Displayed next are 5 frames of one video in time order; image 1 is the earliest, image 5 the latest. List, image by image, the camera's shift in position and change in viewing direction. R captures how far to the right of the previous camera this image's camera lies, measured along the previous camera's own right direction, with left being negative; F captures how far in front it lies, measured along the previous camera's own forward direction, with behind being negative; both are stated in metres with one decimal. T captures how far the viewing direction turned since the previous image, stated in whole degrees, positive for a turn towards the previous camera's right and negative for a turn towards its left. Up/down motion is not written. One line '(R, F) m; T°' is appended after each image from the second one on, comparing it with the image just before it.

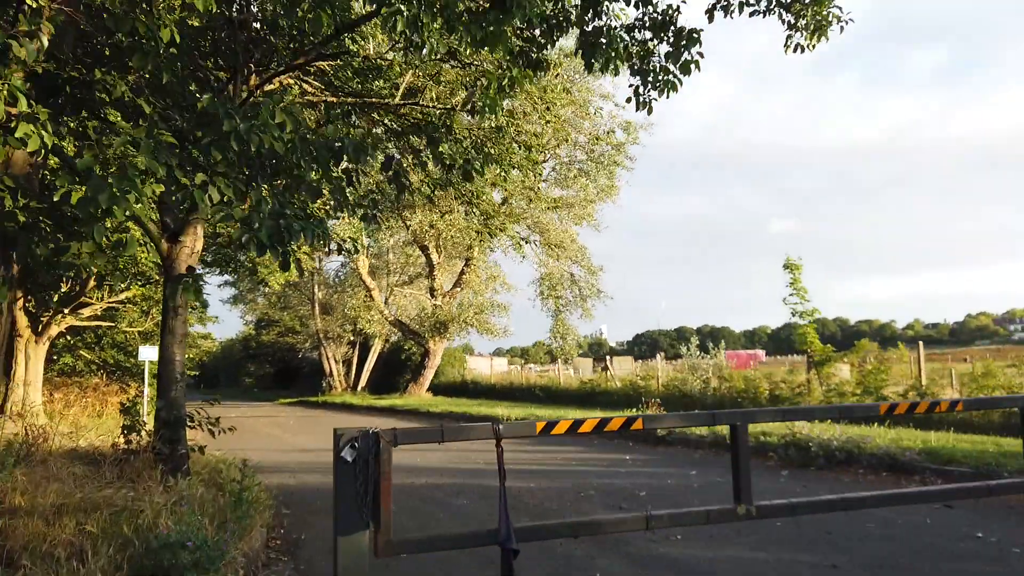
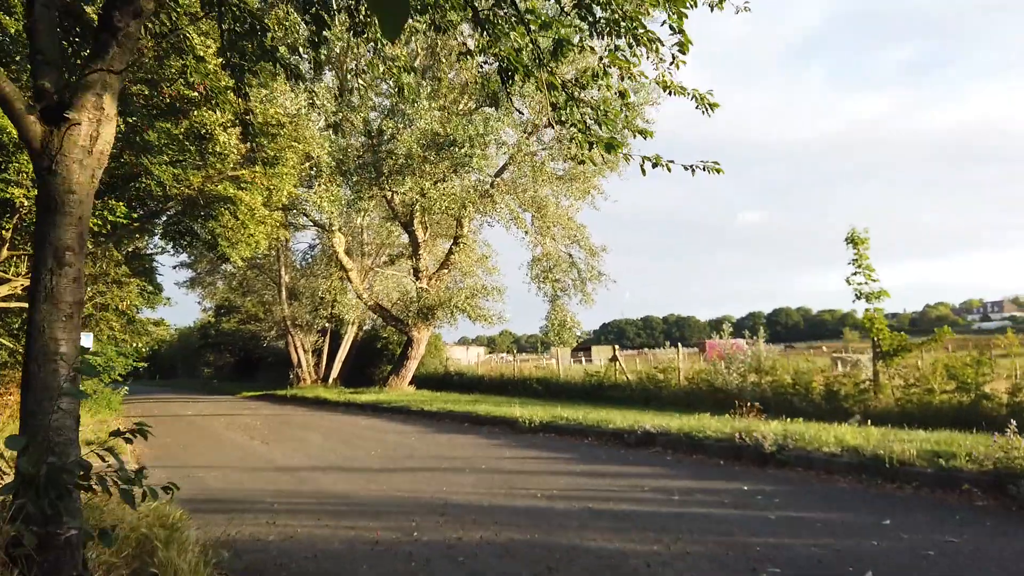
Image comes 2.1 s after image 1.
(-1.1, +3.2) m; +3°
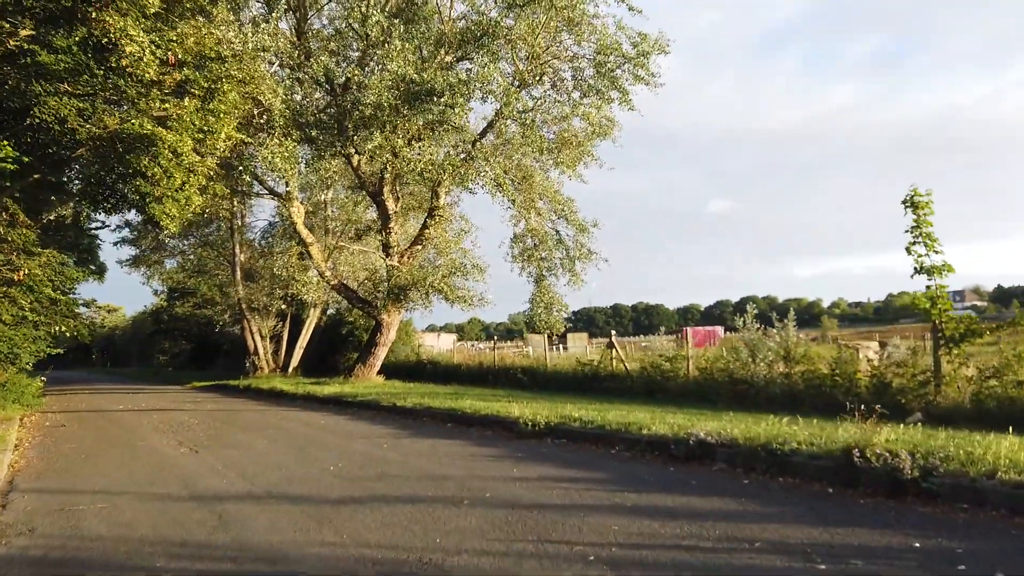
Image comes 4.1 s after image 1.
(-0.4, +2.9) m; +2°
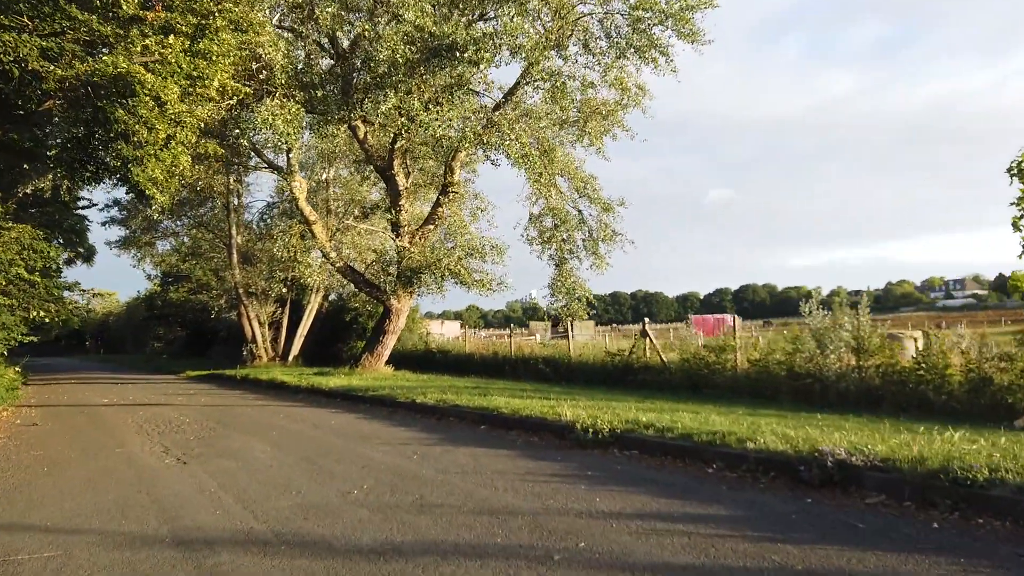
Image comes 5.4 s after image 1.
(-0.7, +1.9) m; 0°
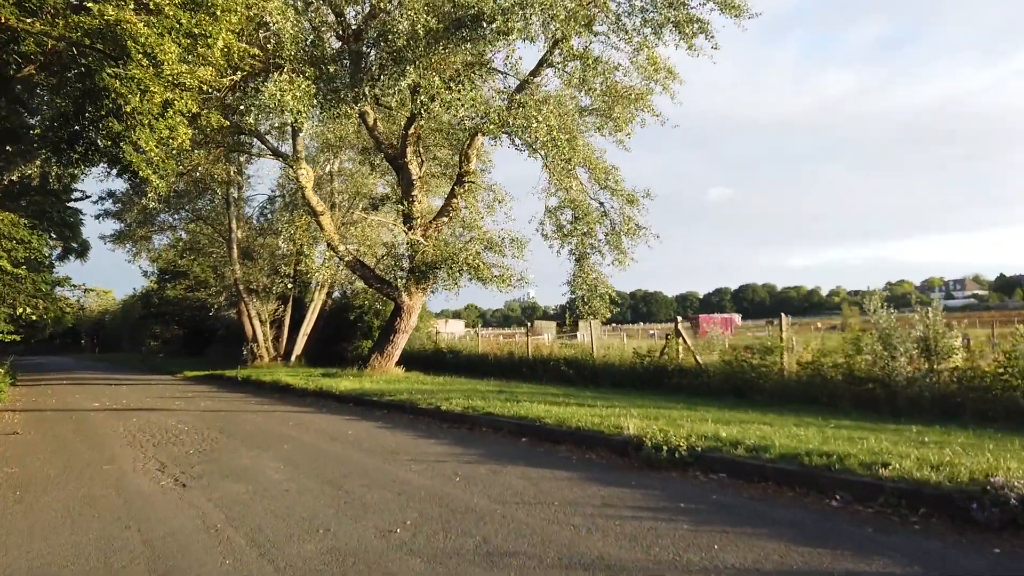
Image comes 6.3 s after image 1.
(-0.6, +1.4) m; 0°
